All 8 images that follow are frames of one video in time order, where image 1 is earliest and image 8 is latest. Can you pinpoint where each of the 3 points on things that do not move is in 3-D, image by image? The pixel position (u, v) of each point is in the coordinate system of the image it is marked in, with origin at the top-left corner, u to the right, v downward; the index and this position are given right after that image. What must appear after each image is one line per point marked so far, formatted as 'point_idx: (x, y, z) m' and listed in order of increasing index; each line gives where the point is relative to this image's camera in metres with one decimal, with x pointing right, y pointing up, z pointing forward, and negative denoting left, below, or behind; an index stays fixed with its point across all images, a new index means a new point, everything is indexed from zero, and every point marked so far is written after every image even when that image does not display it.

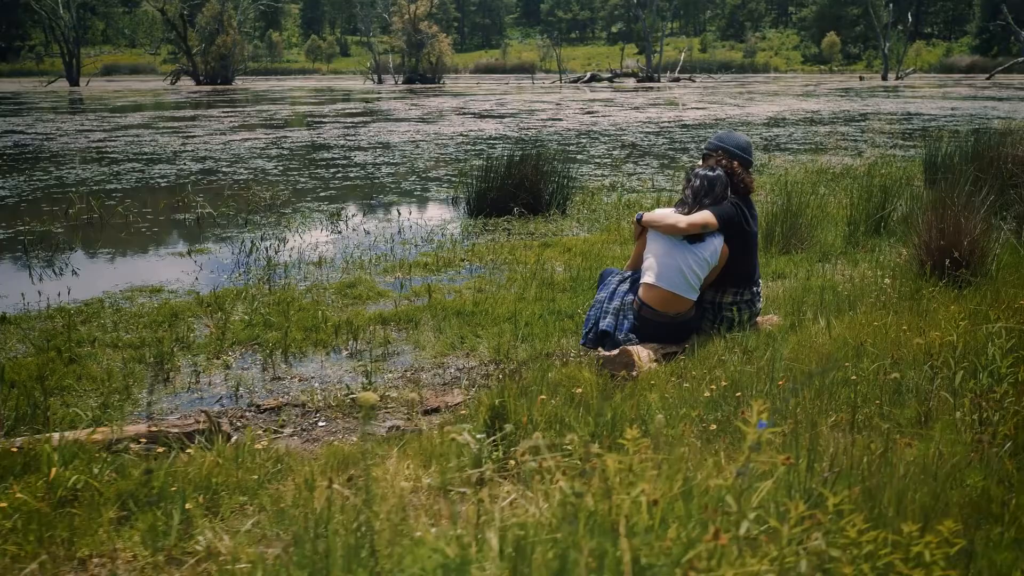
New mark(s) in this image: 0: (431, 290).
0: (-0.7, 0.0, +7.8) m
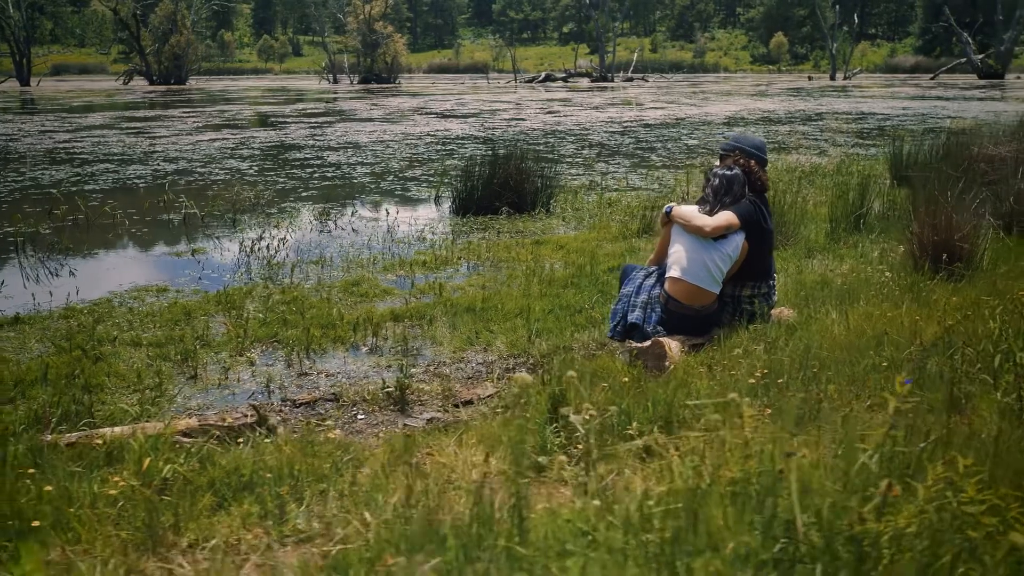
0: (-0.6, 0.0, +8.0) m
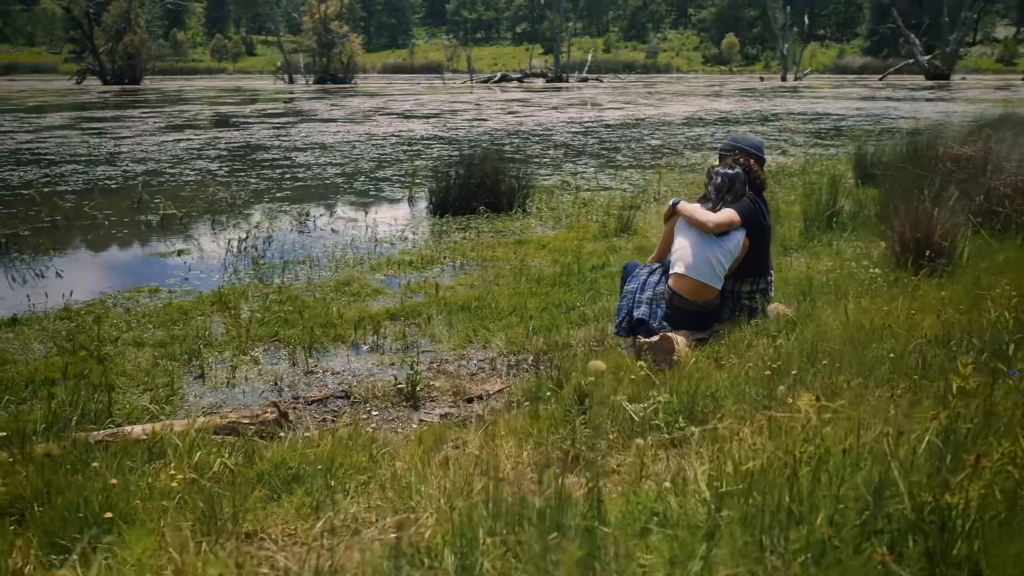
0: (-0.7, 0.0, +8.1) m
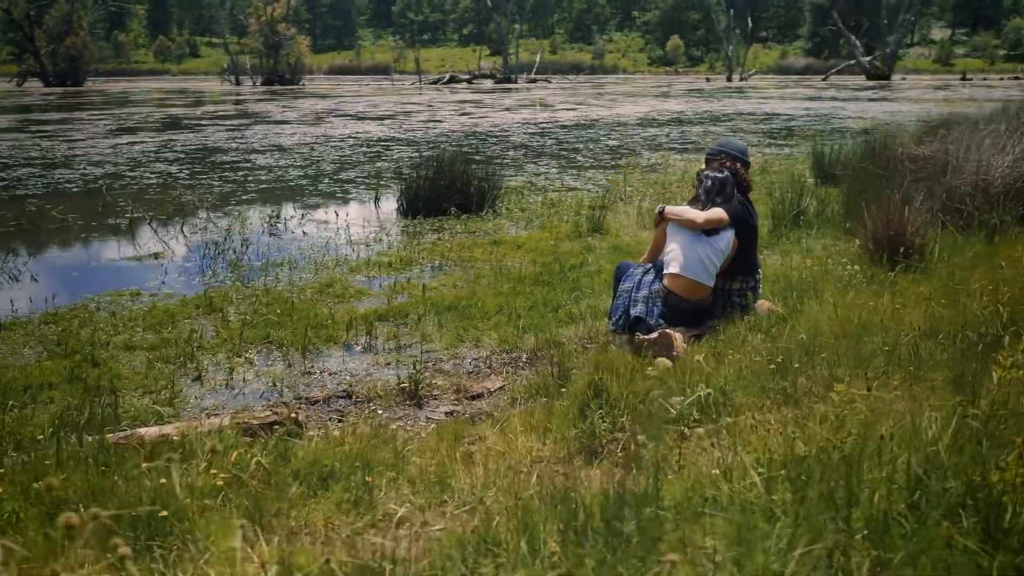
0: (-0.9, 0.0, +8.1) m
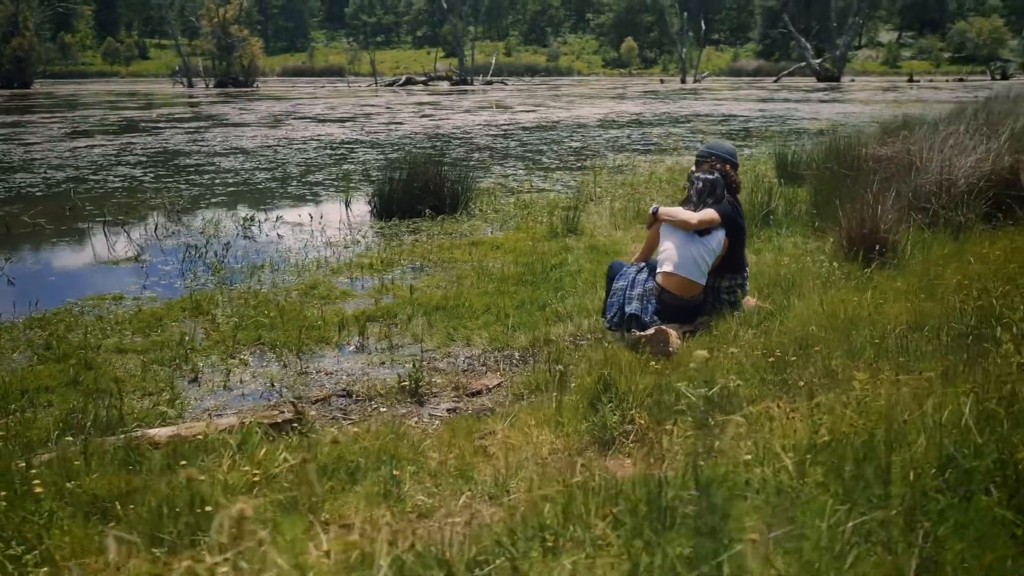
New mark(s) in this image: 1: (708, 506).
0: (-1.0, 0.0, +8.2) m
1: (+0.5, -0.5, +2.5) m
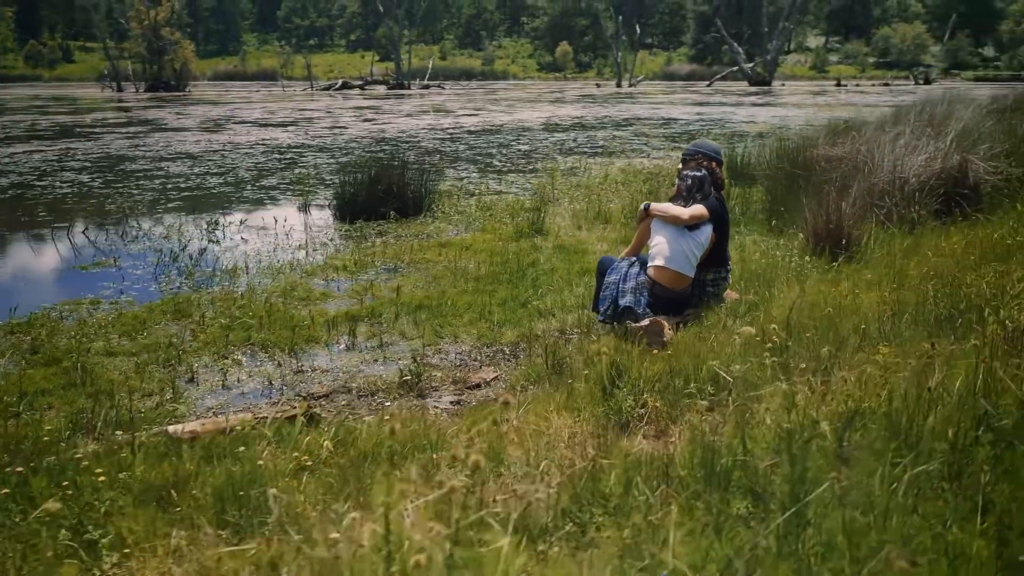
0: (-1.2, 0.0, +8.3) m
1: (+0.7, -0.5, +2.7) m
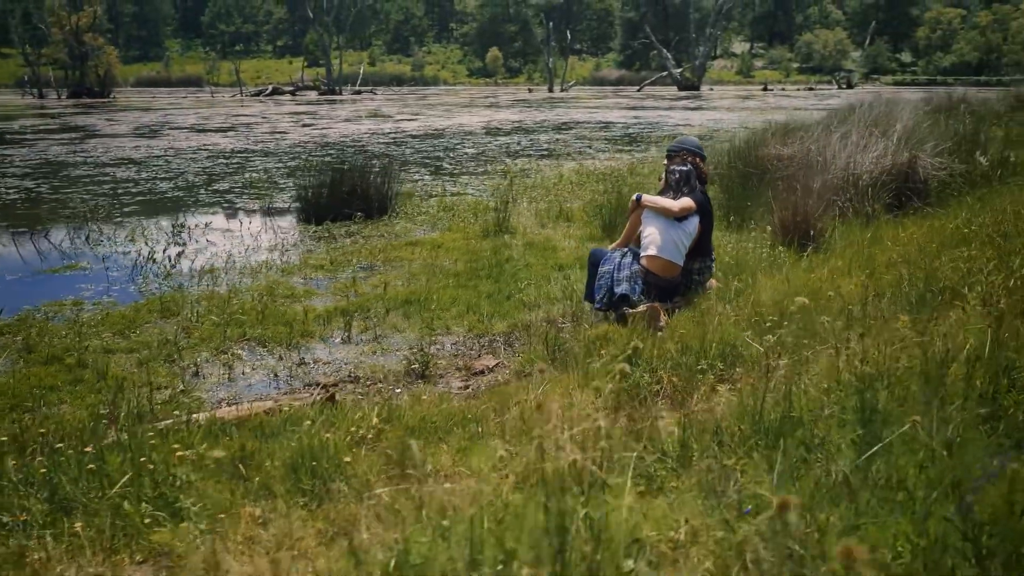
0: (-1.3, 0.0, +8.5) m
1: (+0.9, -0.4, +3.0) m
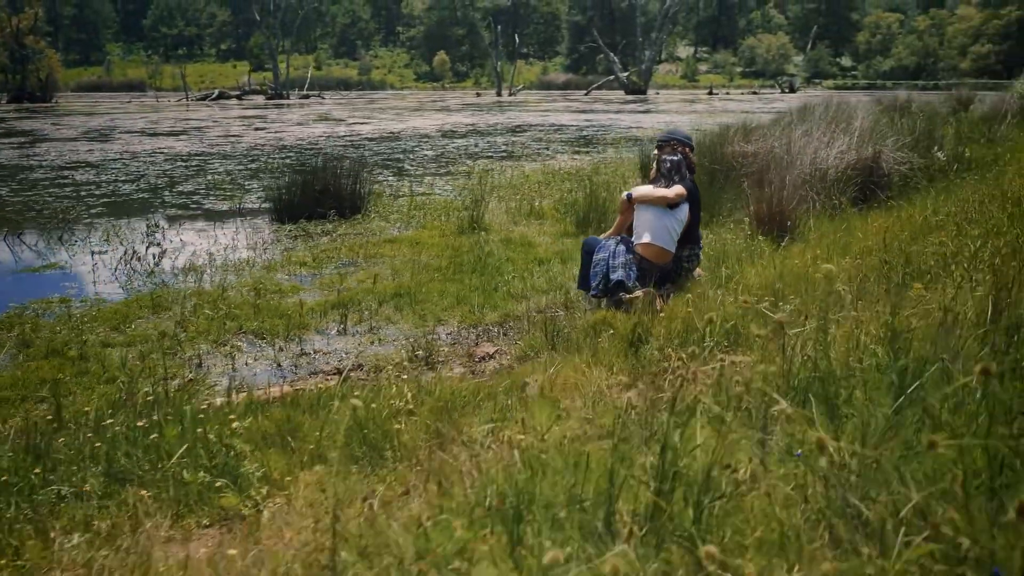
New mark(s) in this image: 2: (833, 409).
0: (-1.4, +0.1, +8.6) m
1: (+1.0, -0.3, +3.2) m
2: (+1.0, -0.4, +2.9) m
